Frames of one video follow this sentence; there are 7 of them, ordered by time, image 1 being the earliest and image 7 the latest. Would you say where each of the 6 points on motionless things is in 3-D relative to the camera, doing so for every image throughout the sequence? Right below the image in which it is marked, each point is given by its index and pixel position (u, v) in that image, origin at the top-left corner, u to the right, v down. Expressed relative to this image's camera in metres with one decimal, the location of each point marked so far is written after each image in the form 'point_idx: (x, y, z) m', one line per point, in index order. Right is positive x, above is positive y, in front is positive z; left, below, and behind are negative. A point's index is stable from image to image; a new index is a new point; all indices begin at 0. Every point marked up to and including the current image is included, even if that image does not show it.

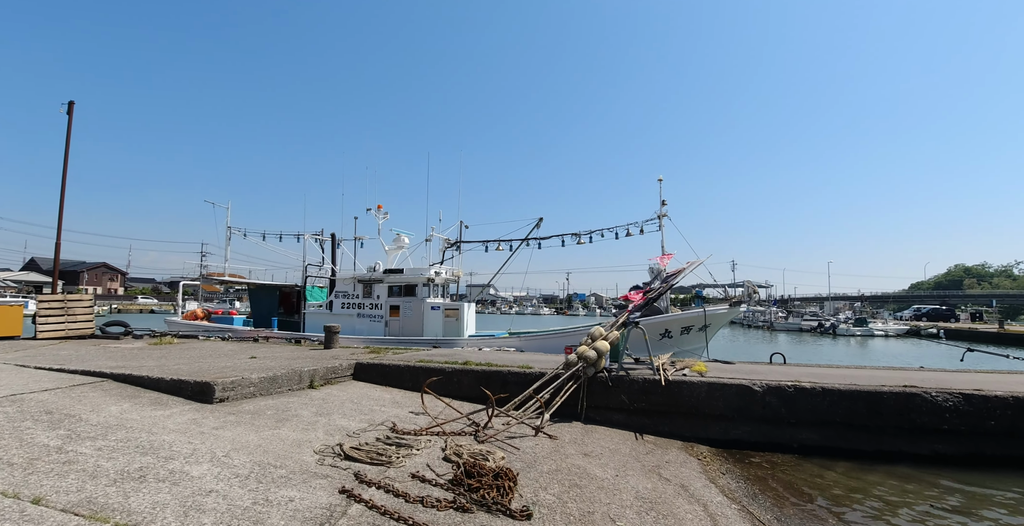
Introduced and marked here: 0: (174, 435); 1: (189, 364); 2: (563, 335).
0: (-3.0, -1.5, +4.5) m
1: (-4.7, -1.5, +7.4) m
2: (+1.1, -1.6, +10.9) m
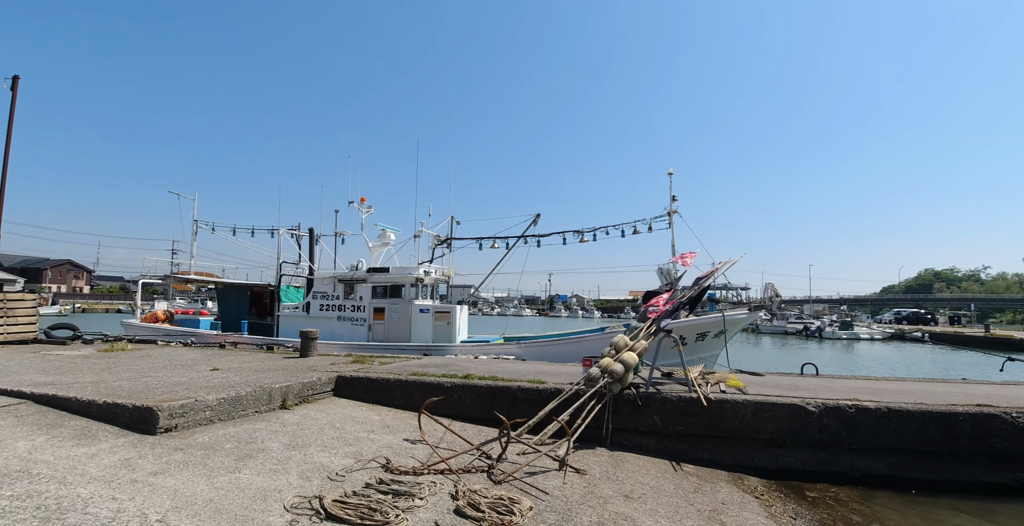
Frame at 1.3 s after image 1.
0: (-2.8, -1.5, +3.4) m
1: (-4.6, -1.4, +6.1) m
2: (+1.1, -1.6, +9.9) m
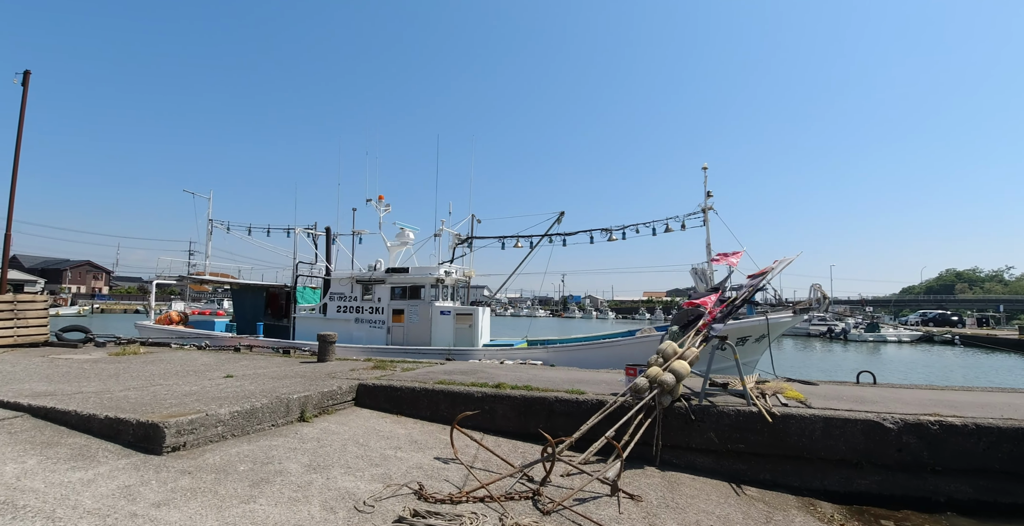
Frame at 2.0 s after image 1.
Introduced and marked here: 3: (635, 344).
0: (-2.4, -1.5, +2.9) m
1: (-4.1, -1.4, +5.7) m
2: (+1.6, -1.5, +9.3) m
3: (+2.2, -1.5, +9.1) m
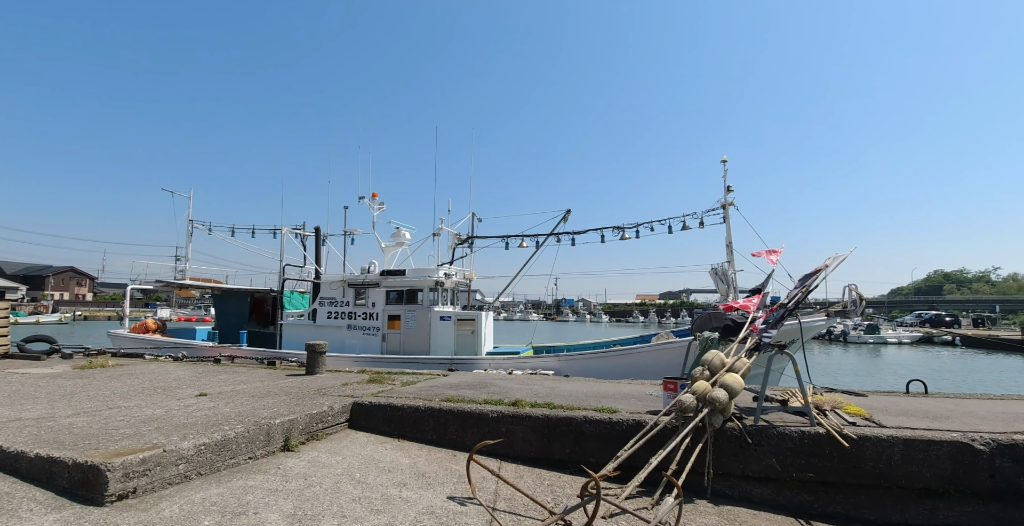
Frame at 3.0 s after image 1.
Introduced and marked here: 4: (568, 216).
0: (-2.2, -1.4, +2.0) m
1: (-3.9, -1.4, +4.8) m
2: (+1.7, -1.5, +8.5) m
3: (+2.4, -1.5, +8.3) m
4: (+1.4, +1.1, +12.2) m
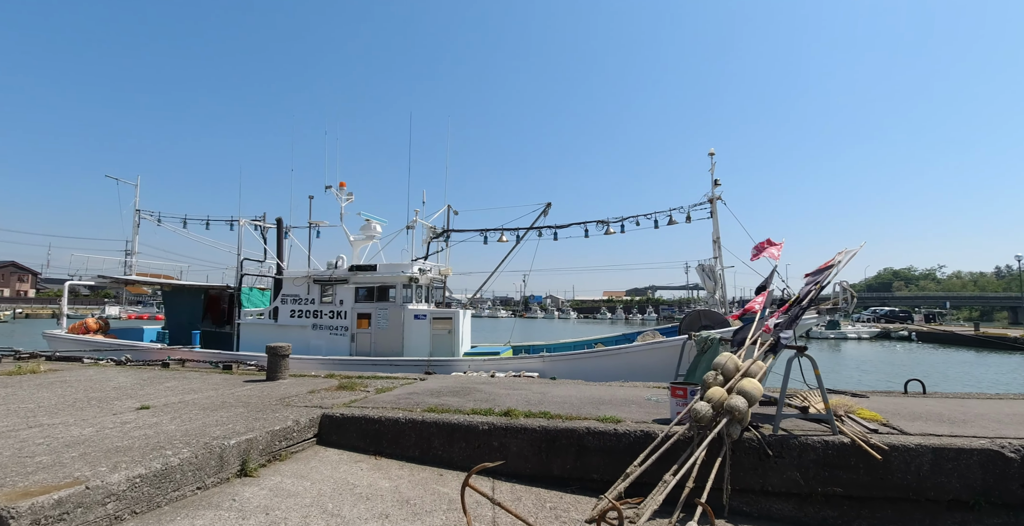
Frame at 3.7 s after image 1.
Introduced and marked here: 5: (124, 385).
0: (-2.0, -1.4, +1.3) m
1: (-4.0, -1.4, +4.0) m
2: (+1.4, -1.5, +8.1) m
3: (+2.1, -1.4, +7.9) m
4: (+0.8, +1.2, +11.7) m
5: (-5.3, -1.6, +6.8) m
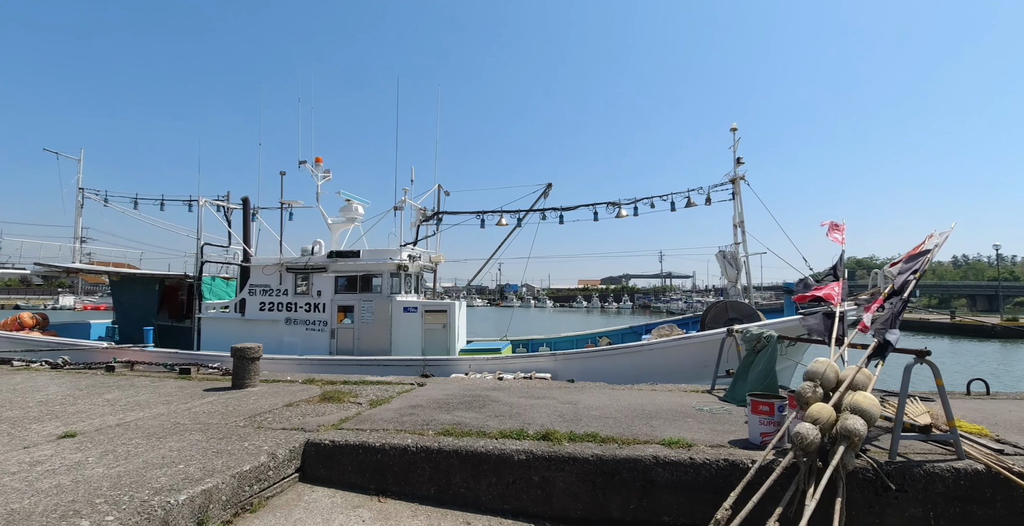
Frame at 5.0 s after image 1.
0: (-1.5, -1.3, +0.2) m
1: (-3.6, -1.2, +2.8) m
2: (+1.5, -1.3, +7.1) m
3: (+2.2, -1.2, +7.0) m
4: (+0.8, +1.5, +10.7) m
5: (-5.1, -1.5, +5.6) m
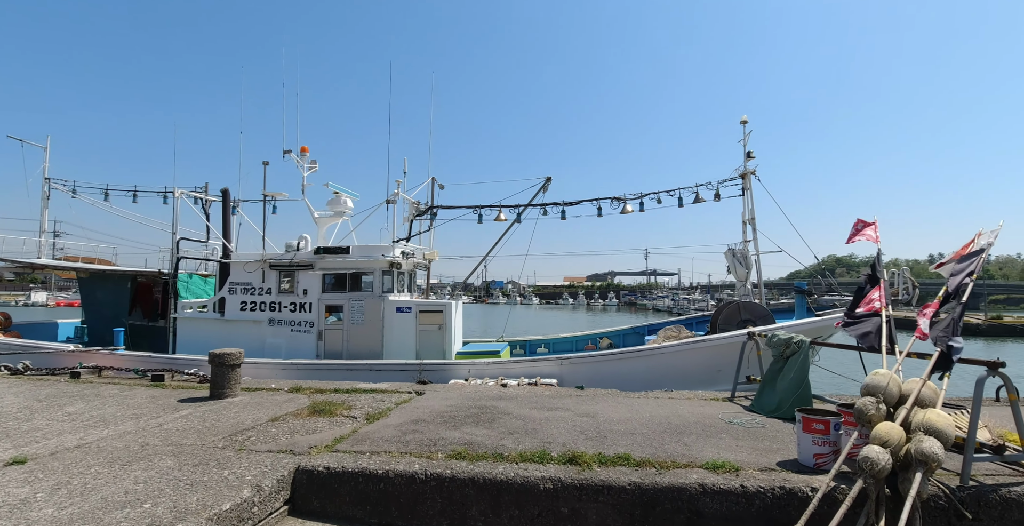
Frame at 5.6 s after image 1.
0: (-1.3, -1.4, -0.3) m
1: (-3.5, -1.2, +2.2) m
2: (+1.6, -1.2, +6.7) m
3: (+2.3, -1.2, +6.6) m
4: (+0.7, +1.6, +10.2) m
5: (-5.0, -1.4, +5.0) m
